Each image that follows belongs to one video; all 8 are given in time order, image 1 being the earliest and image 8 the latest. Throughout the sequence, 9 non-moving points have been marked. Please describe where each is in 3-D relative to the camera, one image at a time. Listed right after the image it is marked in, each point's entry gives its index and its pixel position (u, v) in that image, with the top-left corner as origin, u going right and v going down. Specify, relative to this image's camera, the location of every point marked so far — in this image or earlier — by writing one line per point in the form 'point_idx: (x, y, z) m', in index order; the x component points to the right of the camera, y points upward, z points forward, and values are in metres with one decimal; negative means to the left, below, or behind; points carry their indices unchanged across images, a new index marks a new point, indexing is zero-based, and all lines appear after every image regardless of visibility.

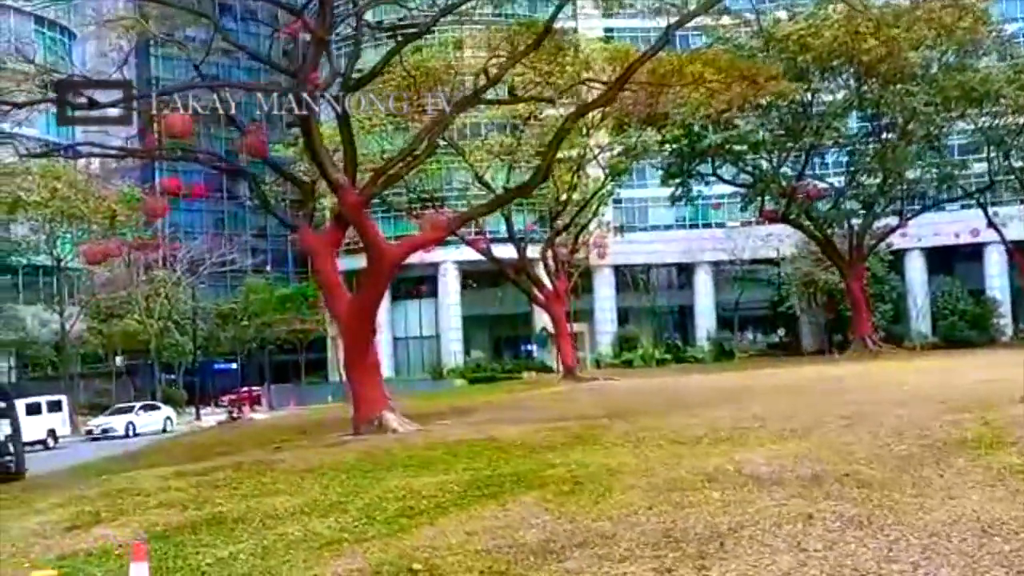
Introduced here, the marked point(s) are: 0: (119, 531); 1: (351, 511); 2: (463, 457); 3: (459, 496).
0: (-2.8, -1.8, +9.6) m
1: (-1.2, -1.6, +9.4) m
2: (-0.5, -1.6, +12.6) m
3: (-0.4, -1.5, +9.3) m
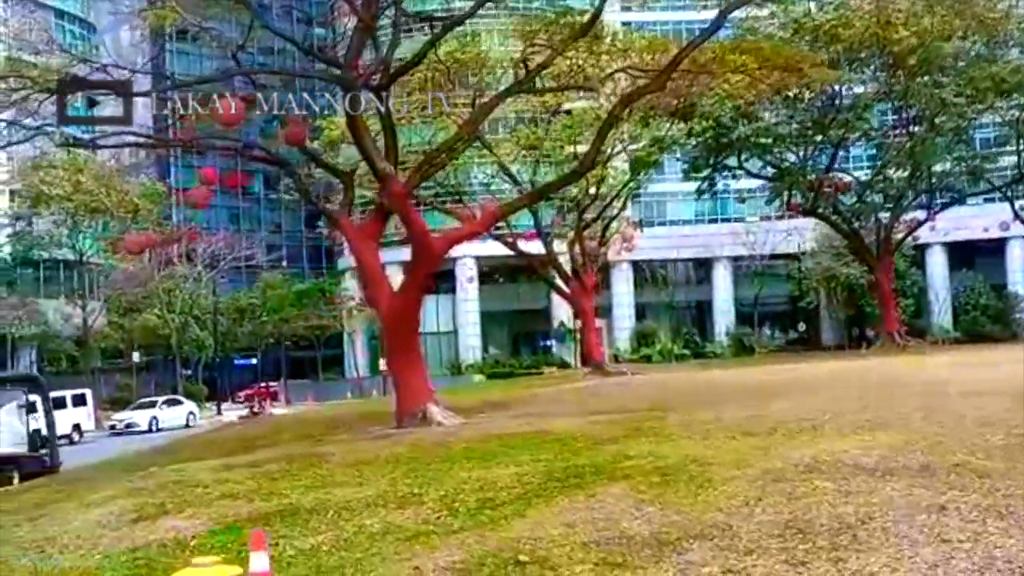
0: (-2.3, -1.7, +9.3) m
1: (-0.6, -1.5, +9.1) m
2: (+0.1, -1.5, +12.3) m
3: (+0.2, -1.4, +9.0) m
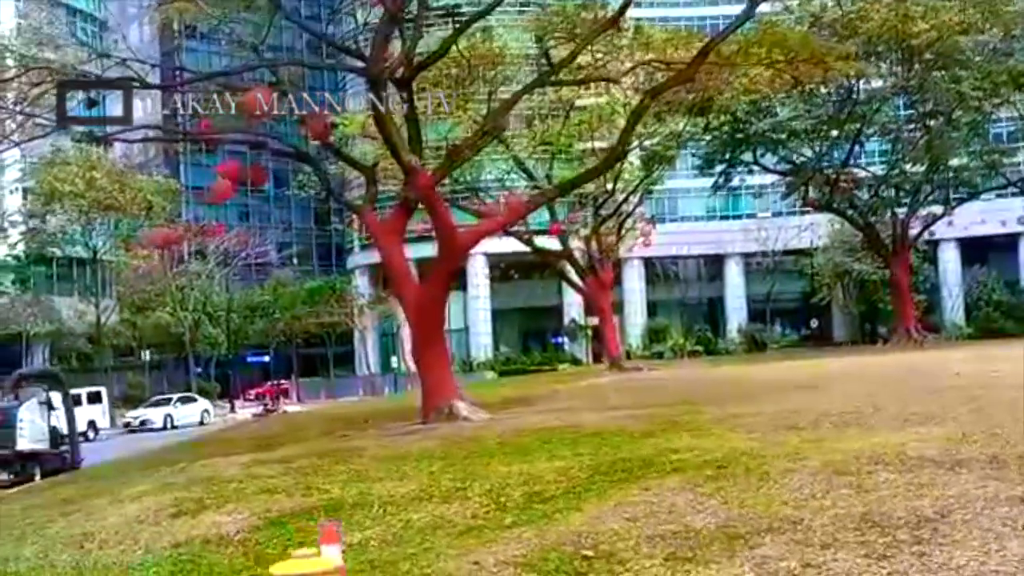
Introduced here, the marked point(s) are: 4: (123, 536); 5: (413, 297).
0: (-2.0, -1.6, +9.2) m
1: (-0.3, -1.4, +9.0) m
2: (+0.5, -1.4, +12.2) m
3: (+0.5, -1.3, +8.8) m
4: (-2.8, -1.8, +9.4) m
5: (-1.3, -0.1, +17.8) m
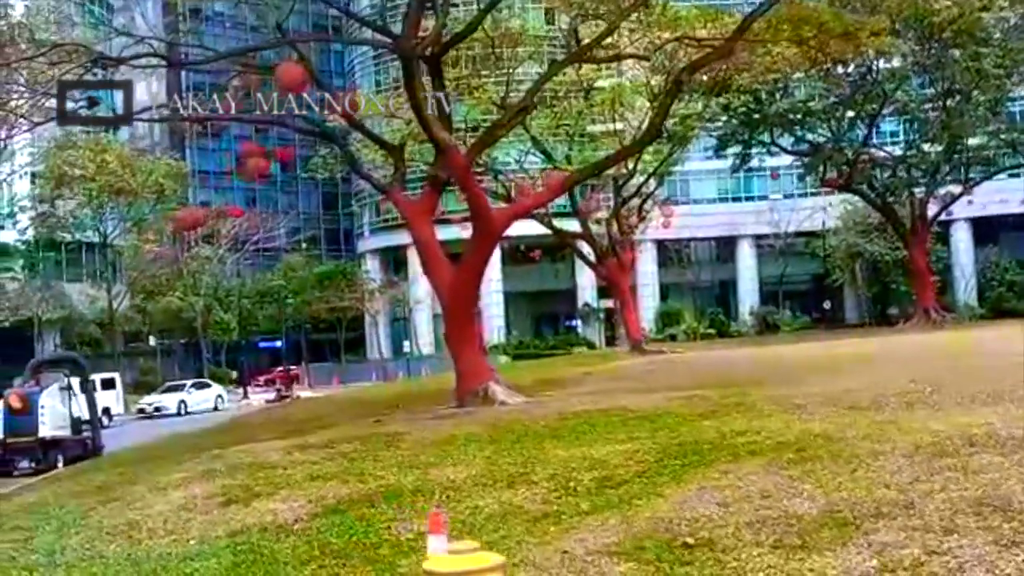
0: (-1.5, -1.5, +8.8) m
1: (+0.2, -1.3, +8.7) m
2: (+0.9, -1.3, +11.8) m
3: (+1.0, -1.1, +8.5) m
4: (-2.3, -1.6, +9.1) m
5: (-0.9, +0.1, +17.5) m
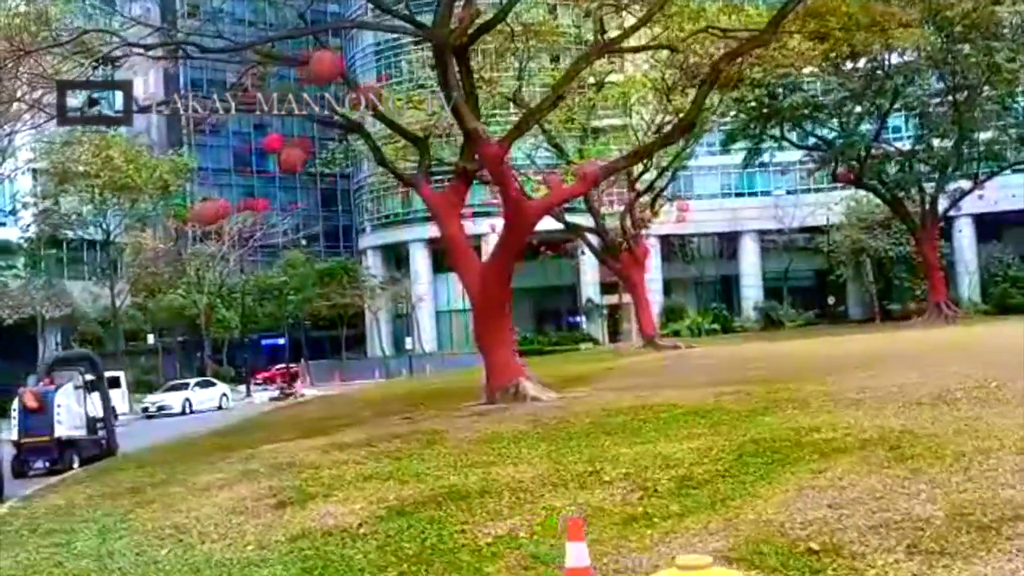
0: (-1.1, -1.4, +8.4) m
1: (+0.6, -1.2, +8.3) m
2: (+1.3, -1.2, +11.5) m
3: (+1.4, -1.1, +8.1) m
4: (-1.9, -1.6, +8.7) m
5: (-0.5, +0.2, +17.1) m
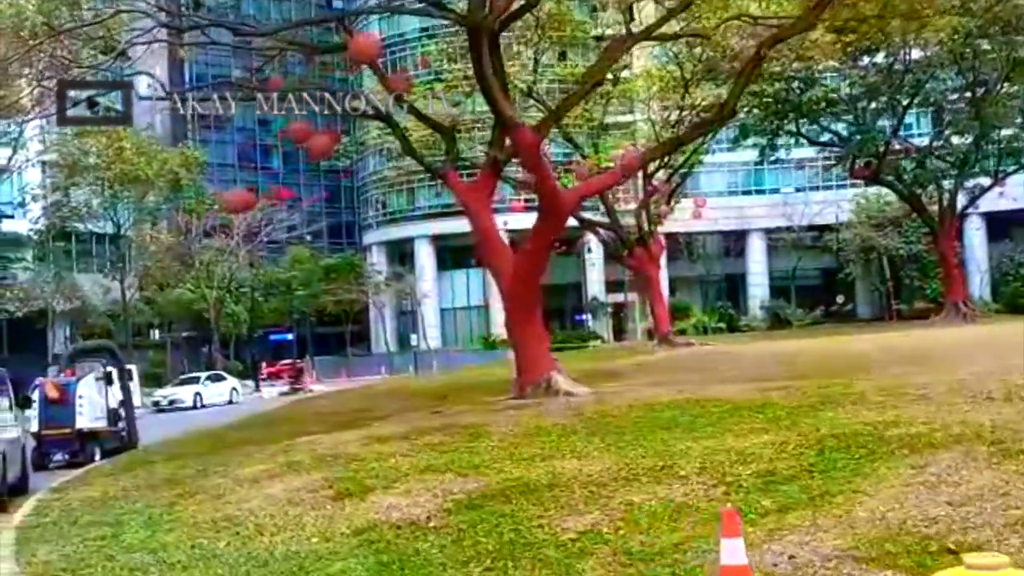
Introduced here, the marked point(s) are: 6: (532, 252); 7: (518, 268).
0: (-0.6, -1.3, +8.1) m
1: (+1.1, -1.1, +7.9) m
2: (+1.8, -1.1, +11.1) m
3: (+1.9, -1.0, +7.8) m
4: (-1.5, -1.5, +8.3) m
5: (0.0, +0.3, +16.7) m
6: (+0.3, +0.4, +16.5) m
7: (+0.1, +0.2, +16.6) m
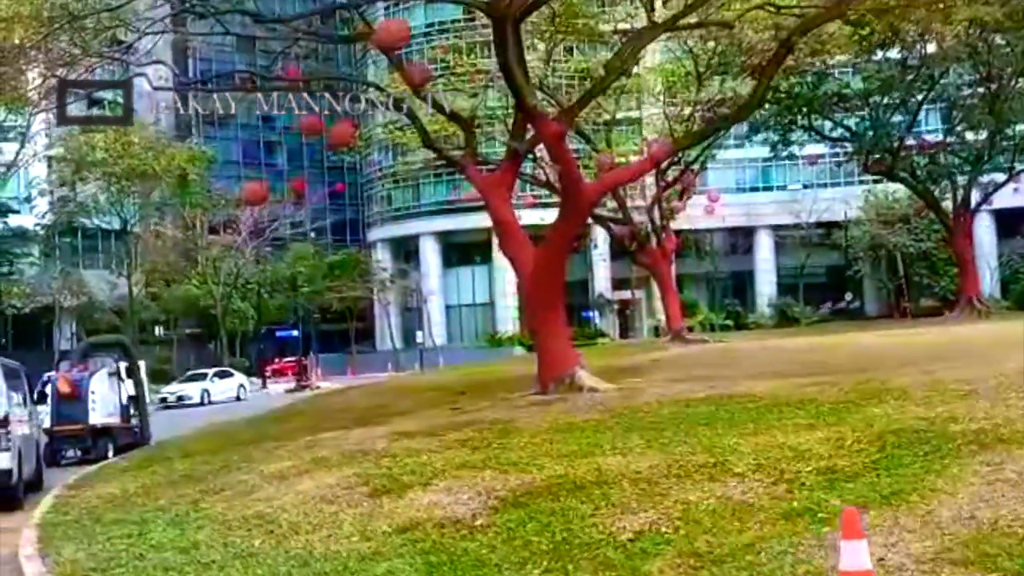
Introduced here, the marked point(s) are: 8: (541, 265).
0: (-0.3, -1.3, +7.7) m
1: (+1.3, -1.1, +7.6) m
2: (+2.1, -1.0, +10.8) m
3: (+2.1, -0.9, +7.4) m
4: (-1.2, -1.4, +8.0) m
5: (+0.2, +0.4, +16.4) m
6: (+0.6, +0.5, +16.2) m
7: (+0.4, +0.3, +16.2) m
8: (+0.4, +0.3, +16.3) m
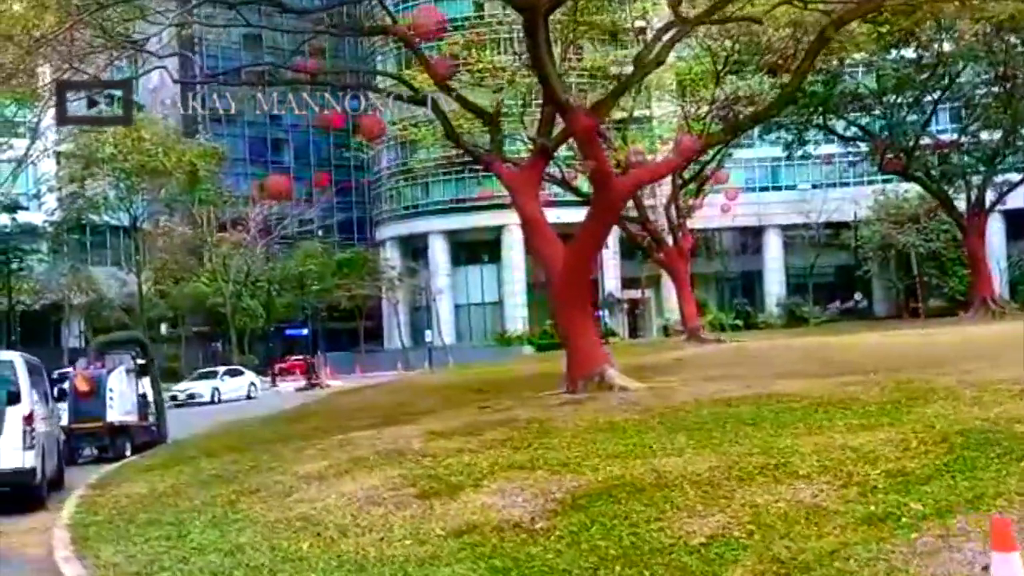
0: (0.0, -1.2, +7.5) m
1: (+1.7, -1.0, +7.3) m
2: (+2.4, -1.0, +10.5) m
3: (+2.5, -0.9, +7.2) m
4: (-0.9, -1.4, +7.7) m
5: (+0.6, +0.4, +16.2) m
6: (+0.9, +0.5, +15.9) m
7: (+0.7, +0.4, +16.0) m
8: (+0.7, +0.3, +16.0) m
